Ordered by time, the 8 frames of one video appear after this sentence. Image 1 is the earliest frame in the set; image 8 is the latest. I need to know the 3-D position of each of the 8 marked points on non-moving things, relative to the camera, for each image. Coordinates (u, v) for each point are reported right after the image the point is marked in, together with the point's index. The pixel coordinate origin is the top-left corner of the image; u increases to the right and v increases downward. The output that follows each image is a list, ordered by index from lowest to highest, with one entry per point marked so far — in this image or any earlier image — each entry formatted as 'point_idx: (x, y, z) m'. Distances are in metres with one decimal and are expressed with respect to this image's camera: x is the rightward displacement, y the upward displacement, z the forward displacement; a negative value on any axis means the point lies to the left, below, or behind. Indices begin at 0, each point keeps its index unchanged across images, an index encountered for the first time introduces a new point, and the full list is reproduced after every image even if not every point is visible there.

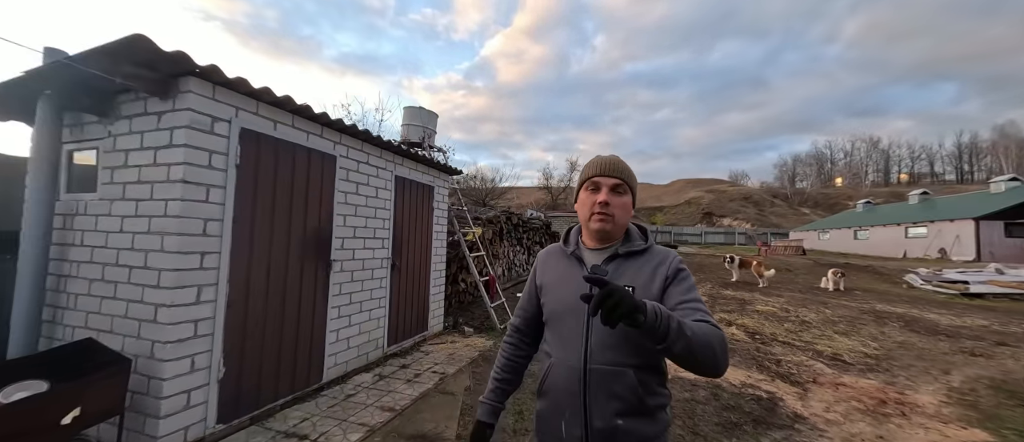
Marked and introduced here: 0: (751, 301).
0: (+5.8, -1.9, +8.4) m
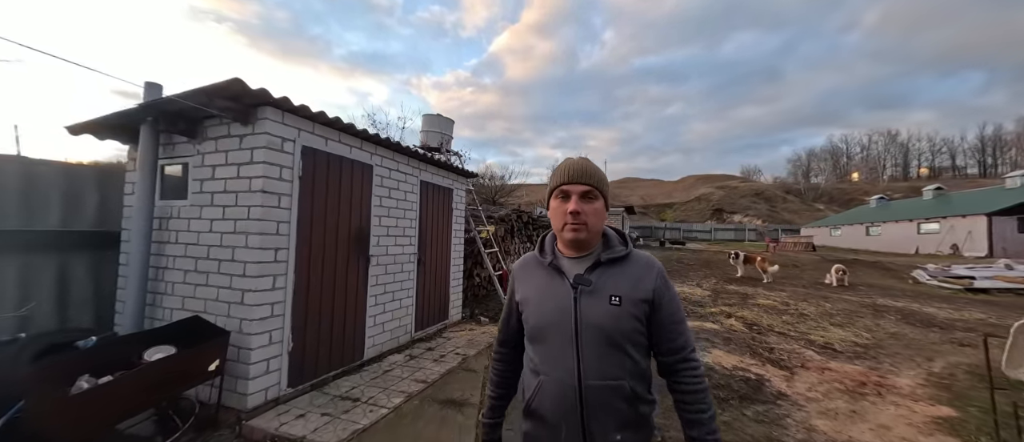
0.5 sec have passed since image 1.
0: (+6.1, -1.9, +8.7) m
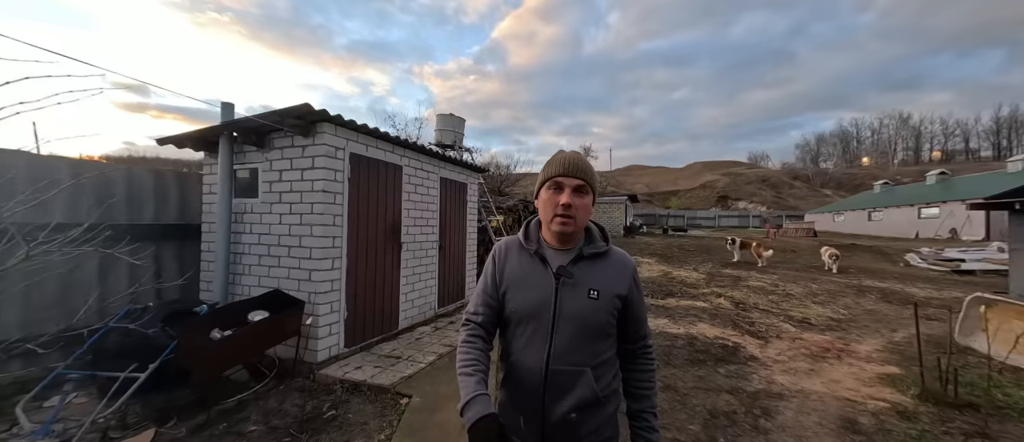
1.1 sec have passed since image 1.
0: (+6.3, -1.5, +9.3) m
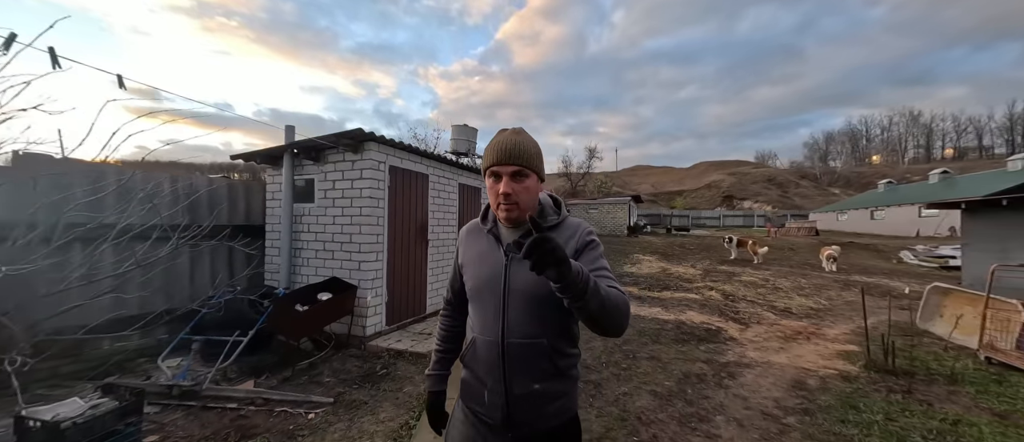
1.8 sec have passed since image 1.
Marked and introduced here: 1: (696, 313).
0: (+6.5, -1.5, +9.9) m
1: (+3.3, -1.6, +6.1) m
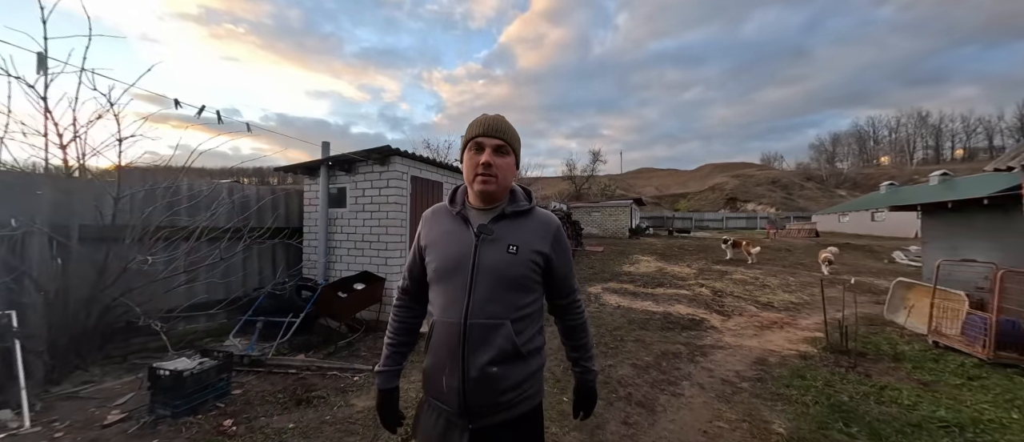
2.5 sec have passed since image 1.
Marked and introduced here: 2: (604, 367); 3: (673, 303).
0: (+6.7, -1.5, +10.5) m
1: (+3.4, -1.7, +6.8) m
2: (+1.0, -1.6, +3.7) m
3: (+3.2, -1.7, +6.9) m
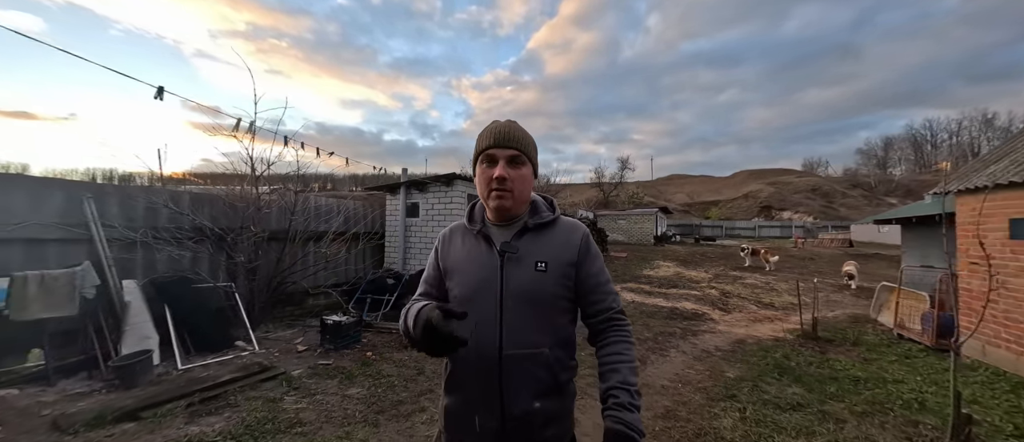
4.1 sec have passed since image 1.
0: (+7.7, -1.9, +11.3) m
1: (+4.1, -1.9, +7.9) m
2: (+1.5, -1.7, +5.1) m
3: (+4.0, -1.9, +8.1) m
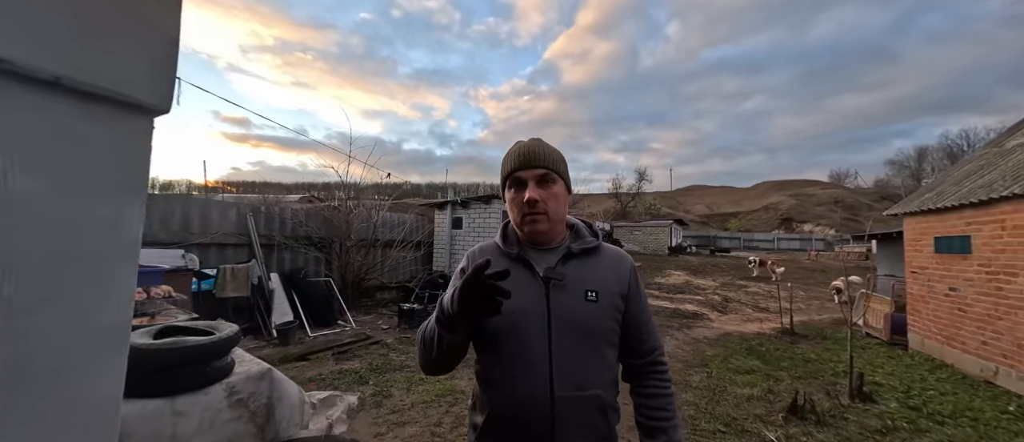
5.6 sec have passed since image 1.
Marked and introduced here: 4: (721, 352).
0: (+8.5, -2.3, +12.3) m
1: (+4.8, -2.2, +9.0) m
2: (+2.0, -2.0, +6.4) m
3: (+4.6, -2.2, +9.2) m
4: (+3.2, -2.0, +5.2) m
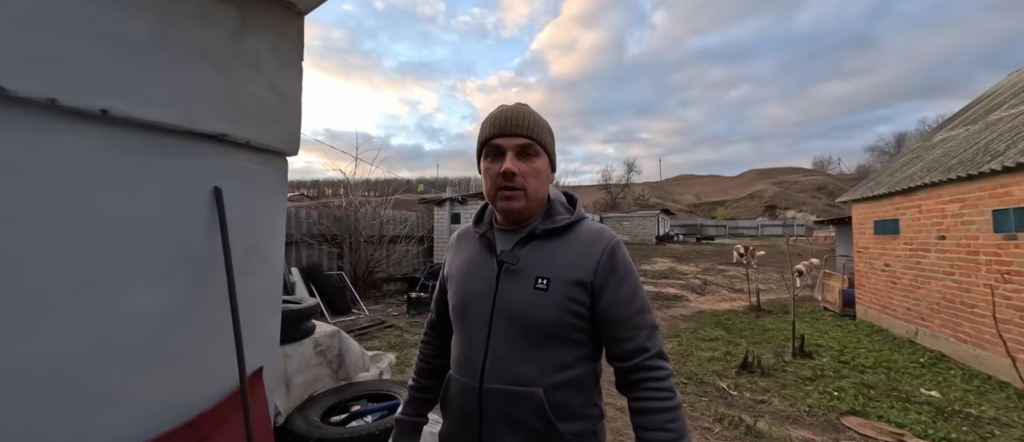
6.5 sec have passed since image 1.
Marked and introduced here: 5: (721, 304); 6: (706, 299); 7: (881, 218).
0: (+8.3, -1.9, +13.2) m
1: (+4.6, -1.9, +9.9) m
2: (+2.0, -1.8, +7.1) m
3: (+4.5, -1.9, +10.0) m
4: (+3.2, -1.8, +6.0) m
5: (+5.1, -2.0, +8.4) m
6: (+4.9, -2.0, +8.8) m
7: (+6.2, +0.1, +5.8) m
